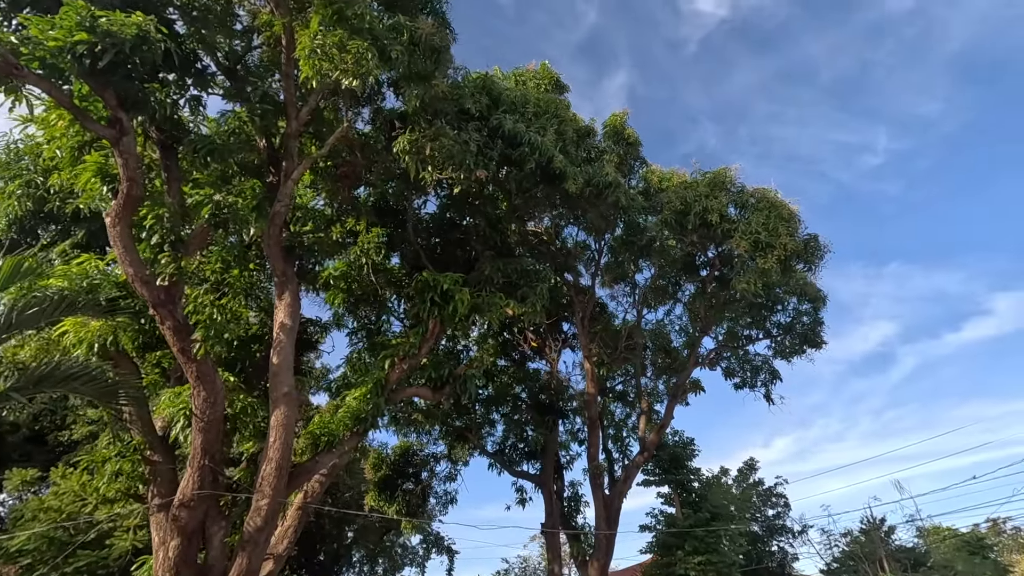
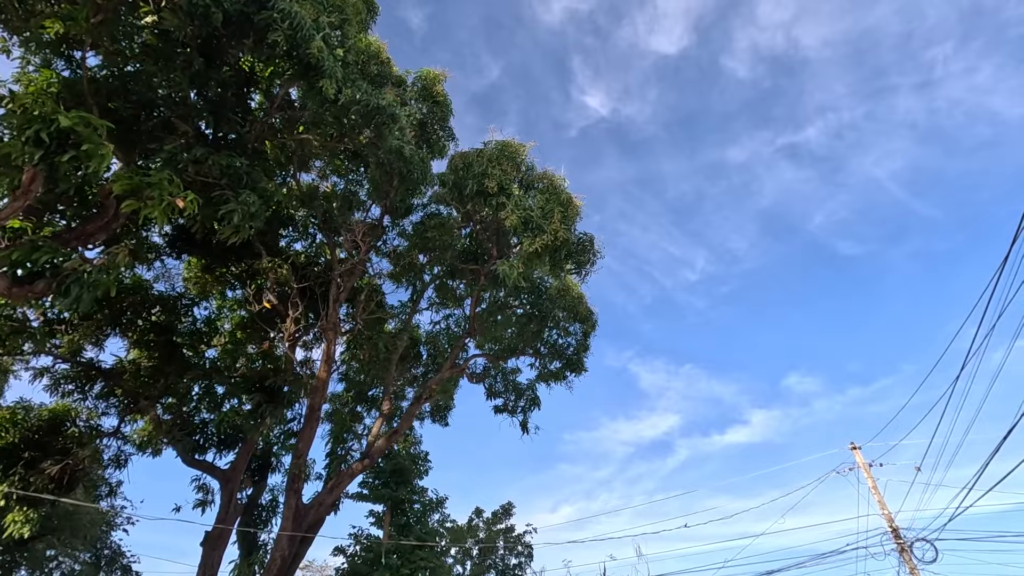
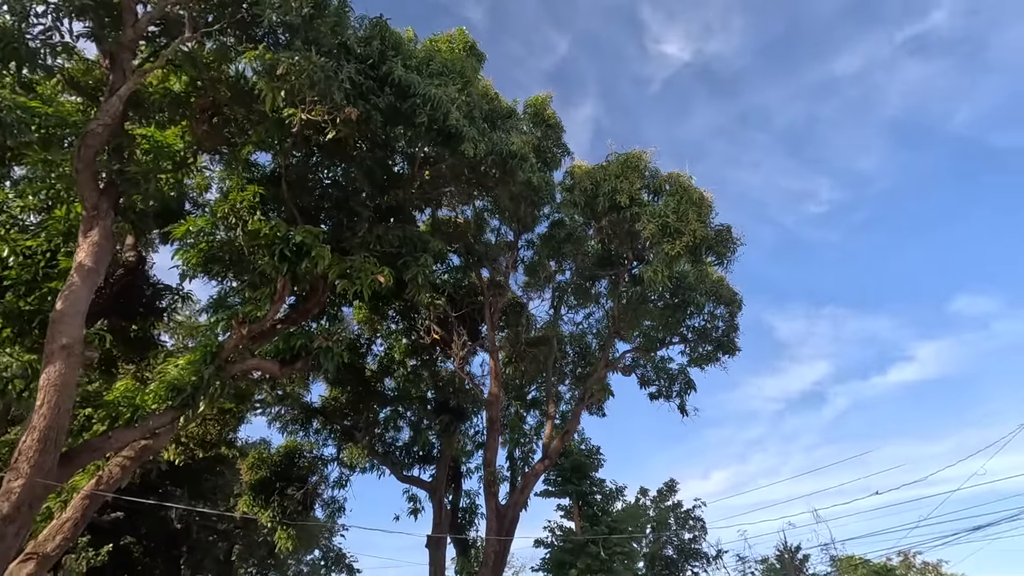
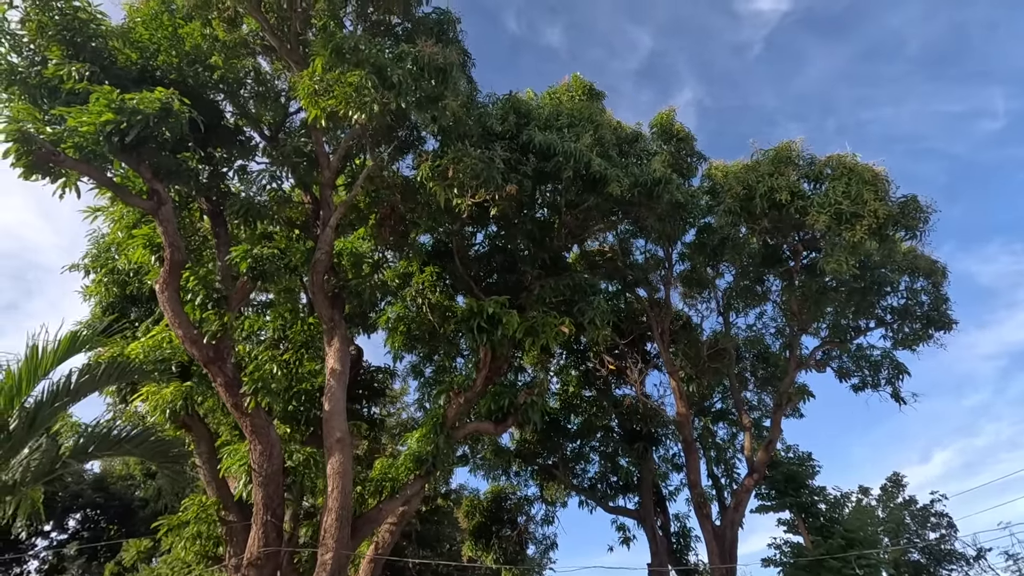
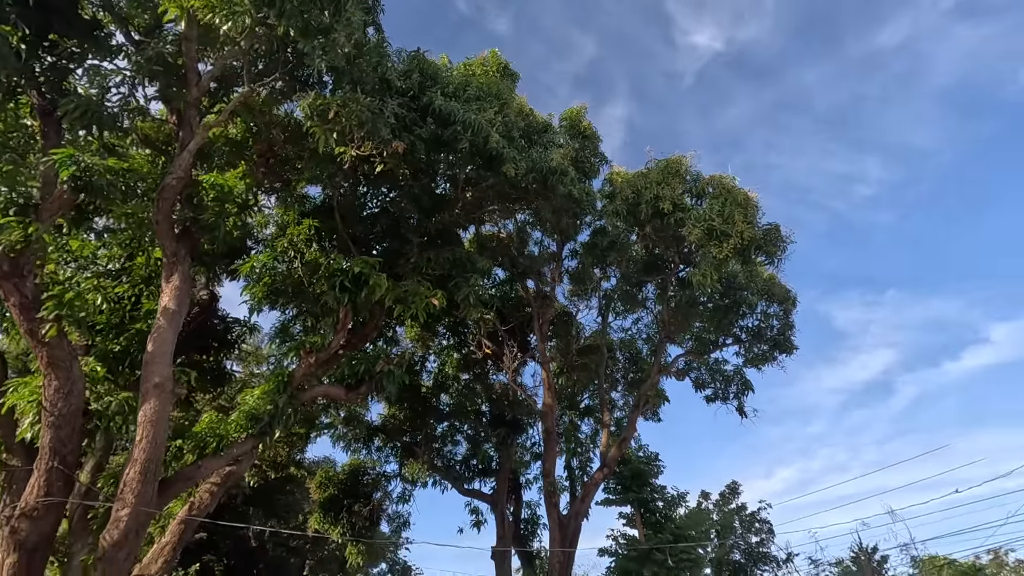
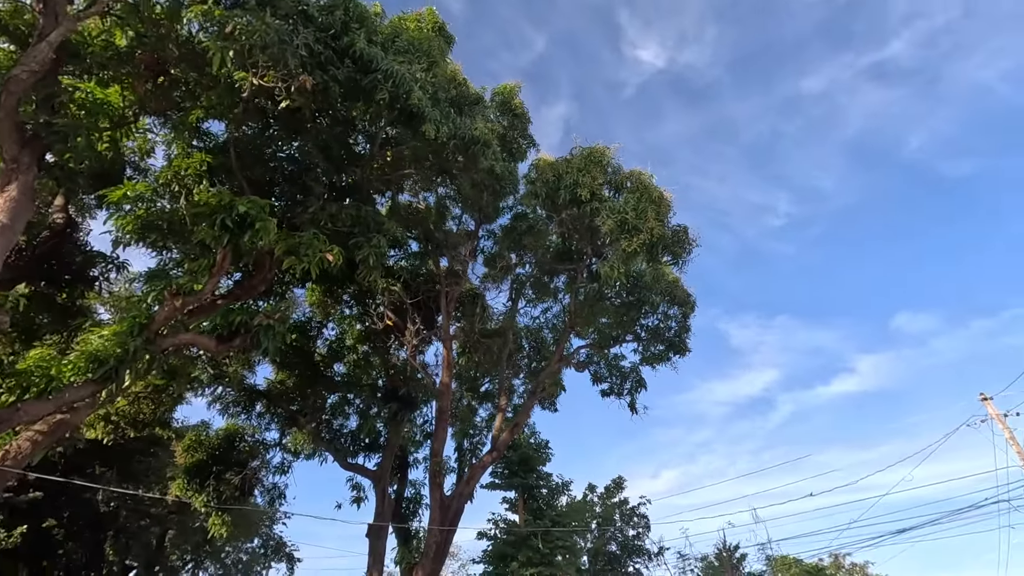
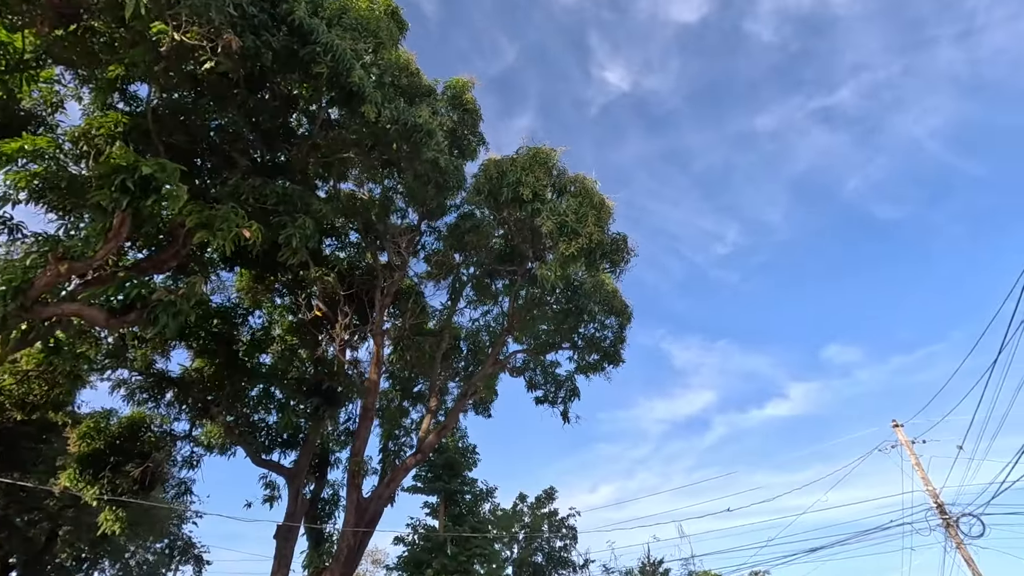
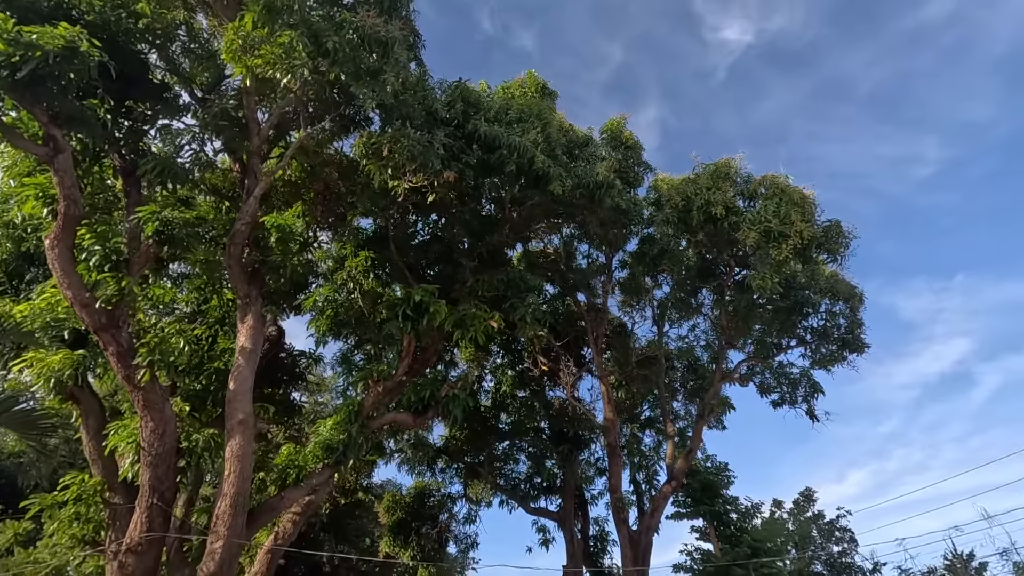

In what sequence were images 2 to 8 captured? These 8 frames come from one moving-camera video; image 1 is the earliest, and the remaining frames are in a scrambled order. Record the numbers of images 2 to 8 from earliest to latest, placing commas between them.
4, 8, 5, 3, 6, 7, 2
